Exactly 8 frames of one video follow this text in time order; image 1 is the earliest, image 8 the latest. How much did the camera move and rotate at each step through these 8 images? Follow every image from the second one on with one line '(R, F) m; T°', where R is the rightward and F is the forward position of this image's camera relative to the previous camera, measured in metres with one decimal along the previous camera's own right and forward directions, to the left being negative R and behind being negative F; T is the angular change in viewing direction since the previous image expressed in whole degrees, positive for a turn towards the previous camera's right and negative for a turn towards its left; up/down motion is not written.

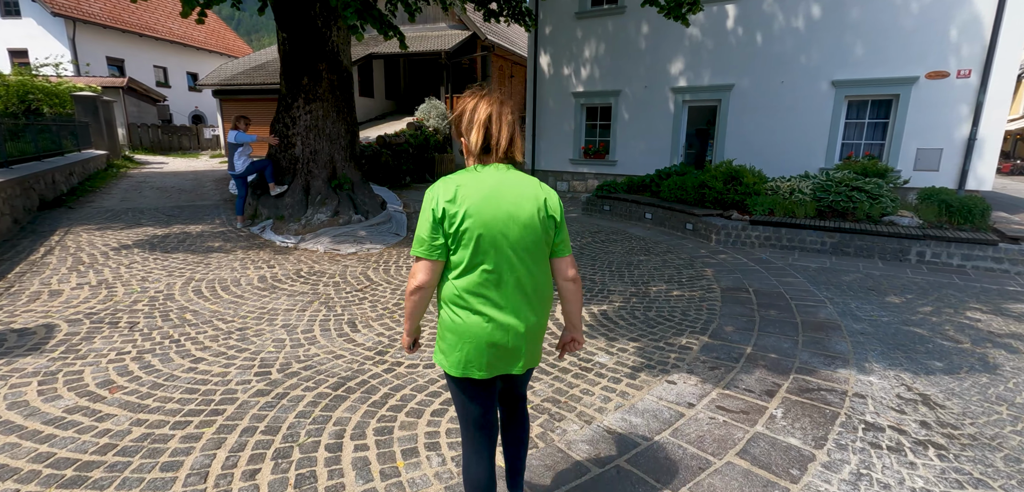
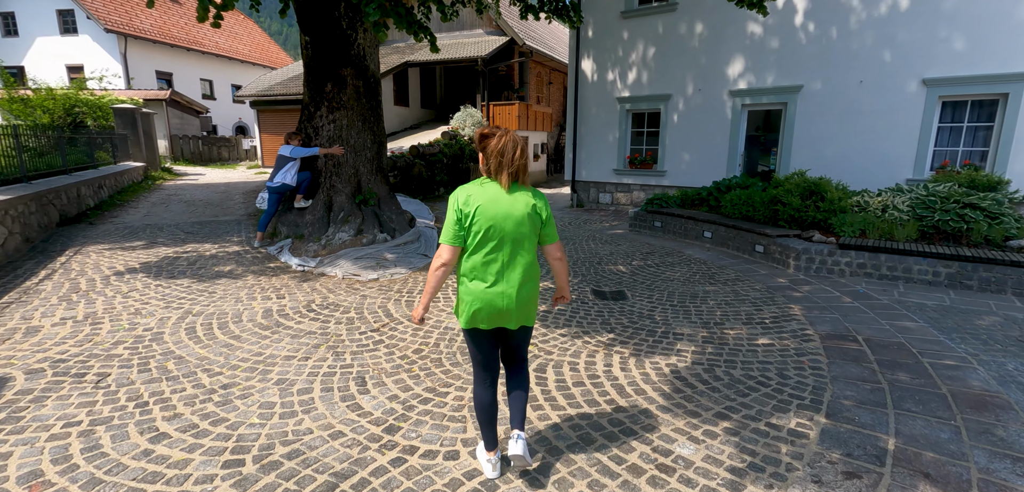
(-0.1, +0.9) m; -4°
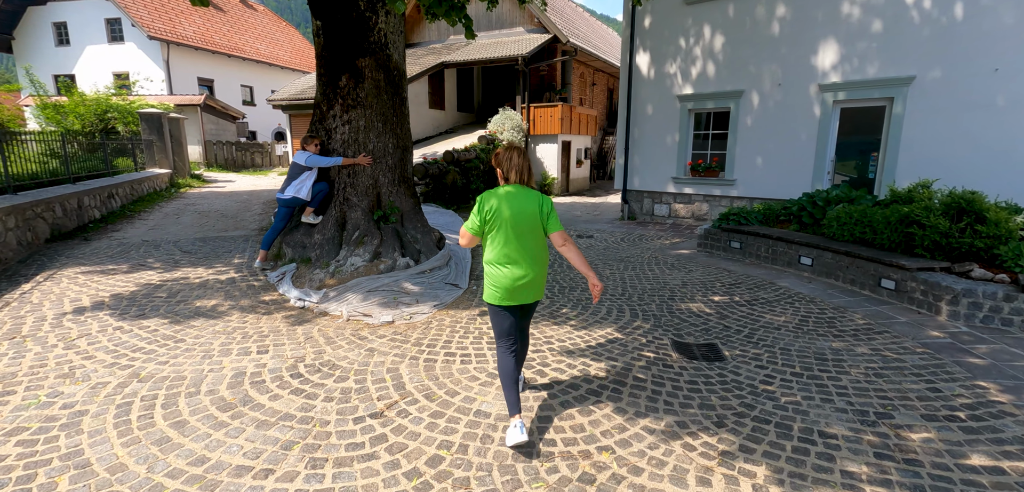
(-0.2, +1.3) m; -4°
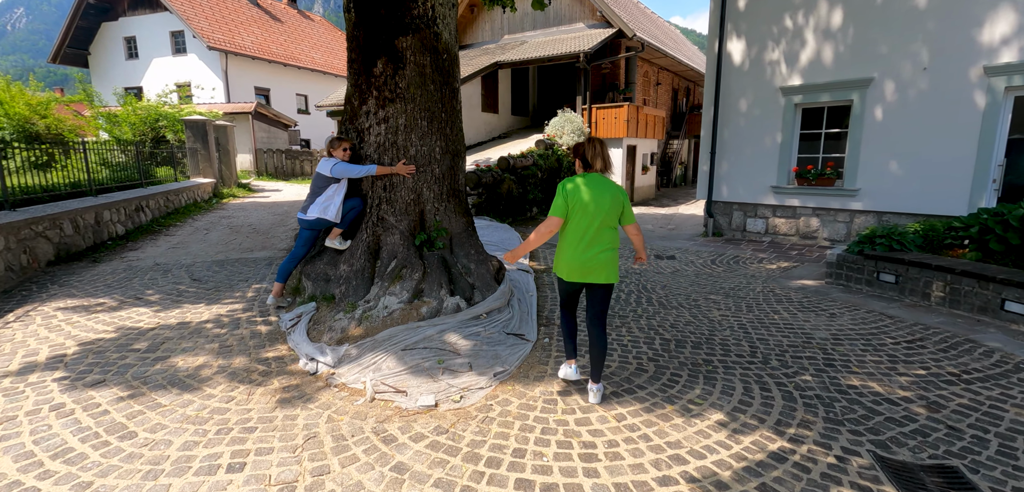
(-0.3, +1.5) m; -6°
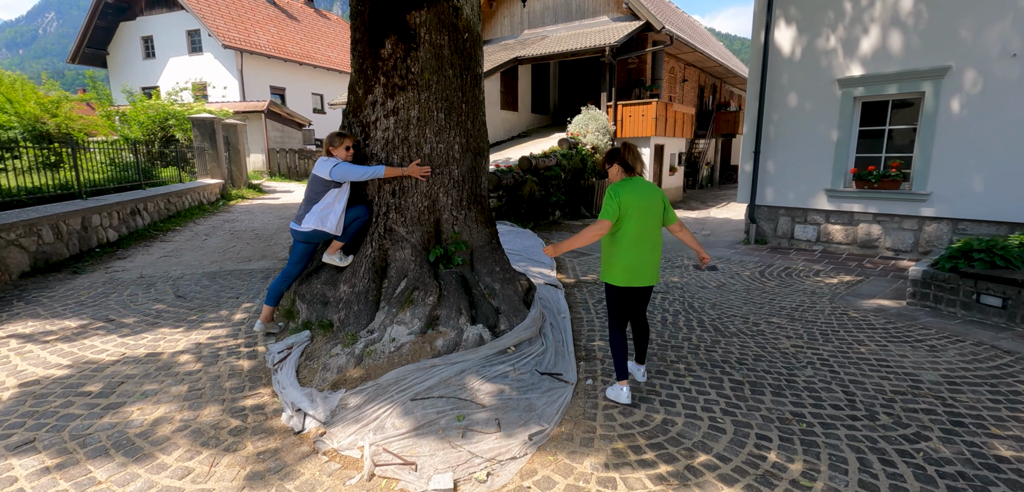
(-0.1, +0.8) m; -2°
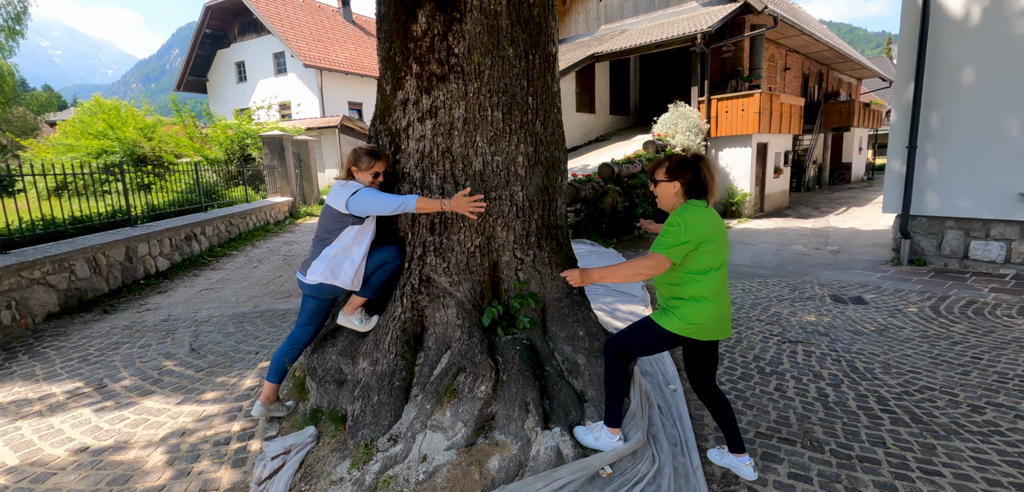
(-0.1, +1.2) m; -9°
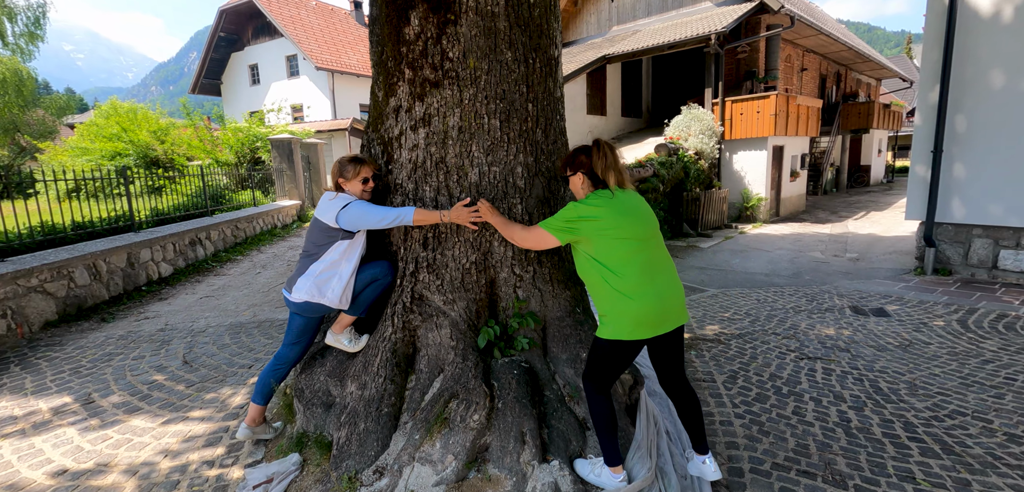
(+0.1, +0.2) m; -1°
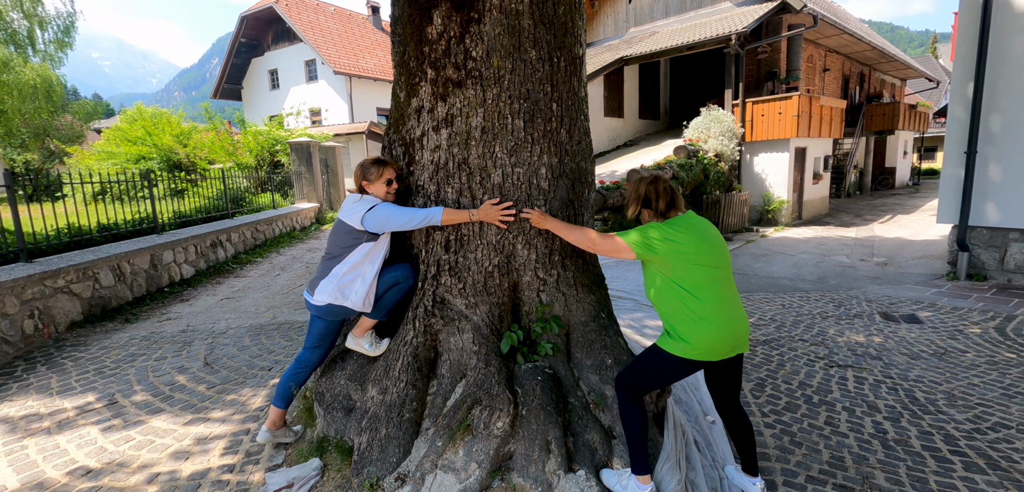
(0.0, +0.1) m; -2°
